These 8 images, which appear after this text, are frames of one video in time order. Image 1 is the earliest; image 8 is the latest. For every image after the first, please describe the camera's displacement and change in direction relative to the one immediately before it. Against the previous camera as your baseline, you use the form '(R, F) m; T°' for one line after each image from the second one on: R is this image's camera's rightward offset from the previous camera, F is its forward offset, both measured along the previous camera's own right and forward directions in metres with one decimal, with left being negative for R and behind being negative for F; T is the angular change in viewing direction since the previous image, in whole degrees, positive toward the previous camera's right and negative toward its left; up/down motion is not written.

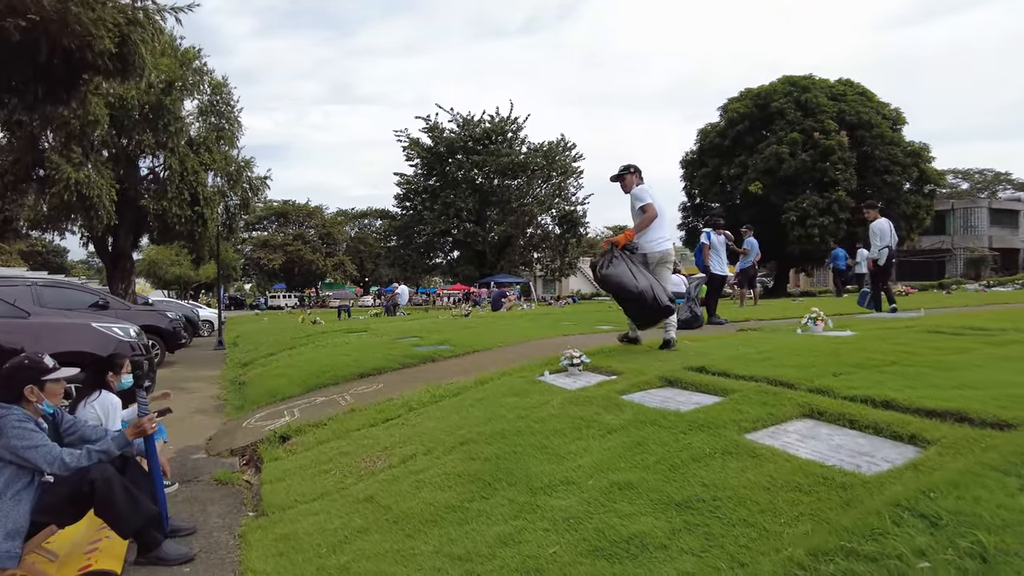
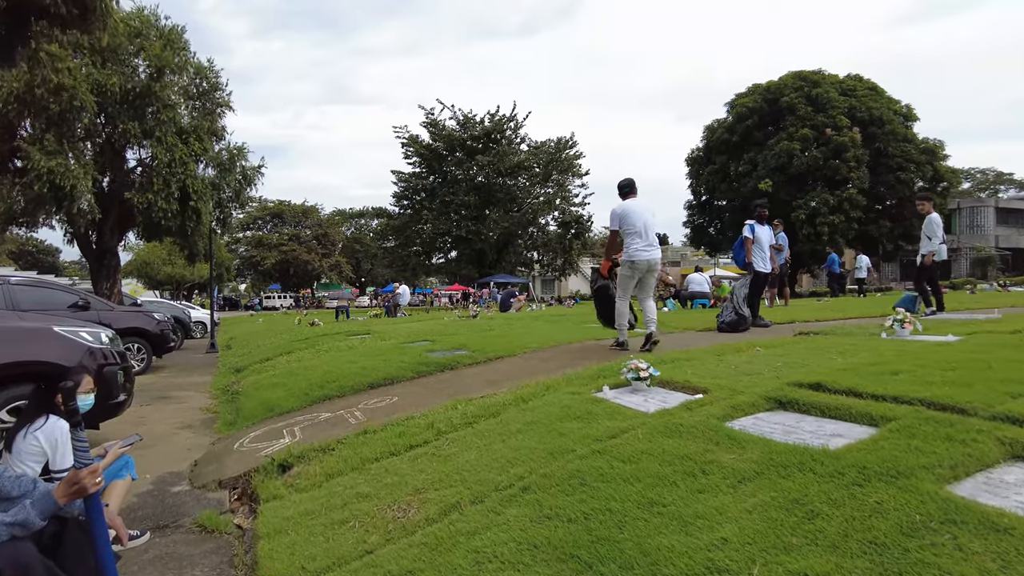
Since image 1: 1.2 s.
(-0.4, +1.0) m; 0°
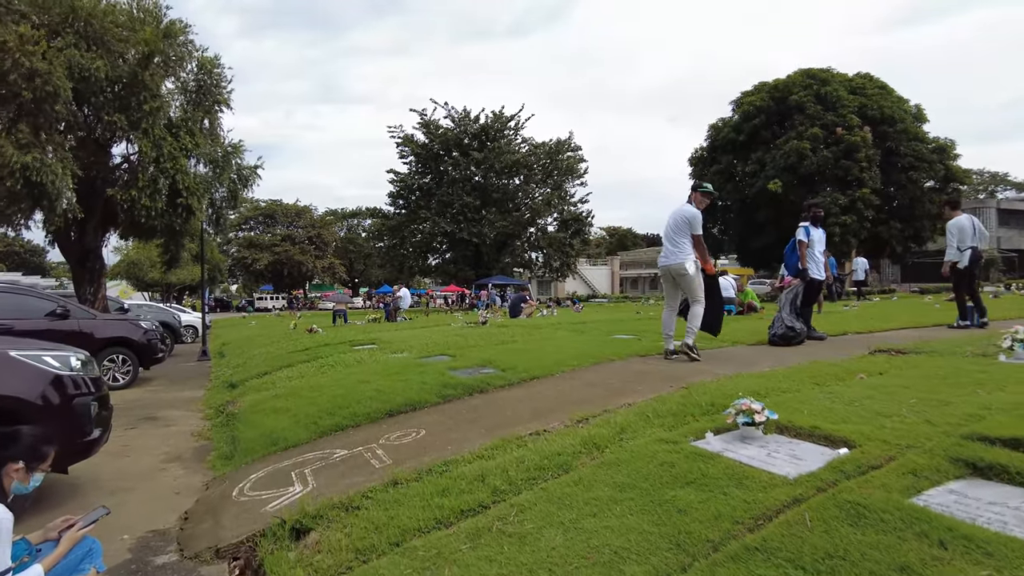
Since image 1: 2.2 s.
(-0.5, +1.0) m; +1°
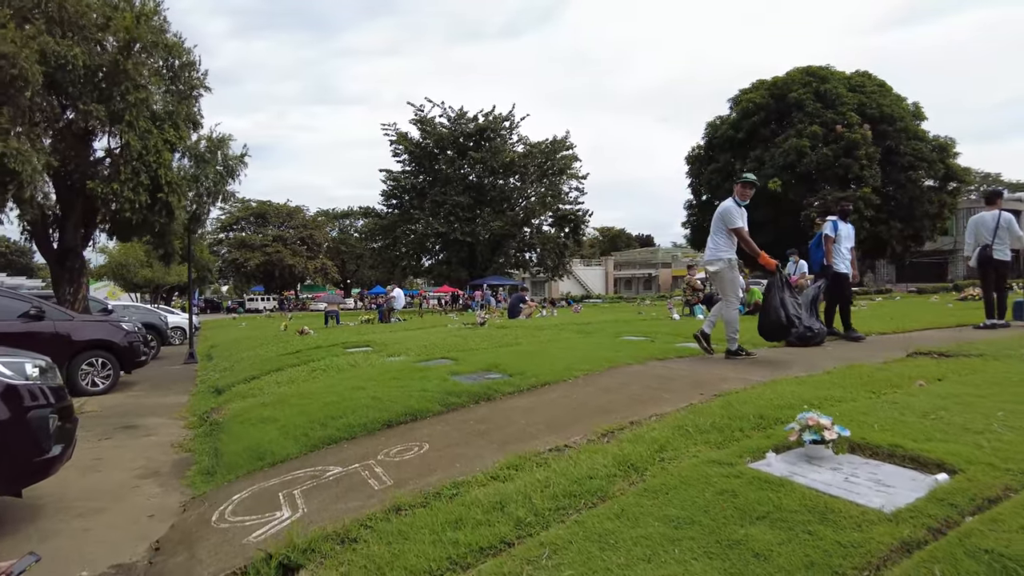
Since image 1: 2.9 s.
(-0.2, +0.6) m; +1°
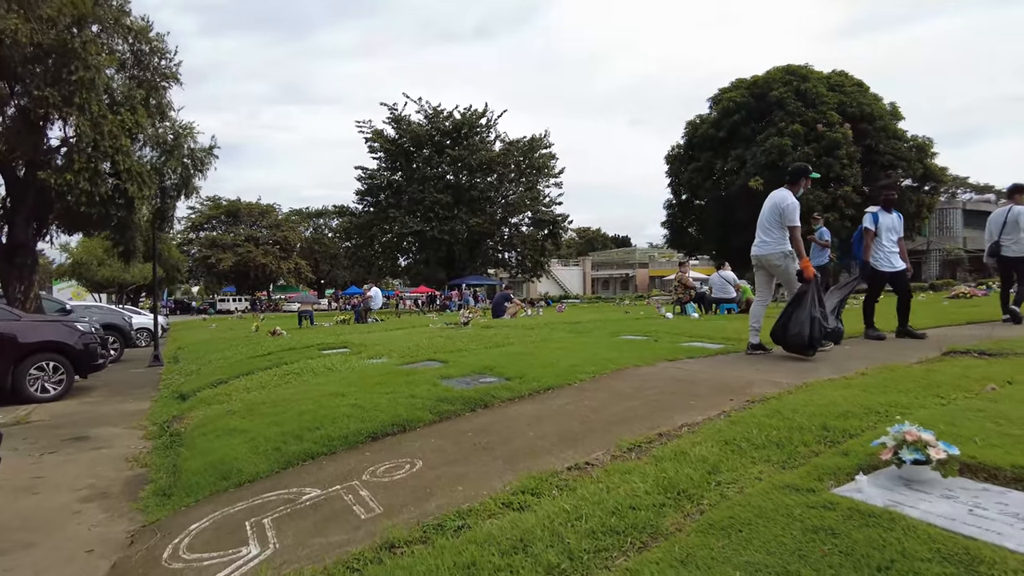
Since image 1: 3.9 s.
(-0.2, +0.7) m; +2°
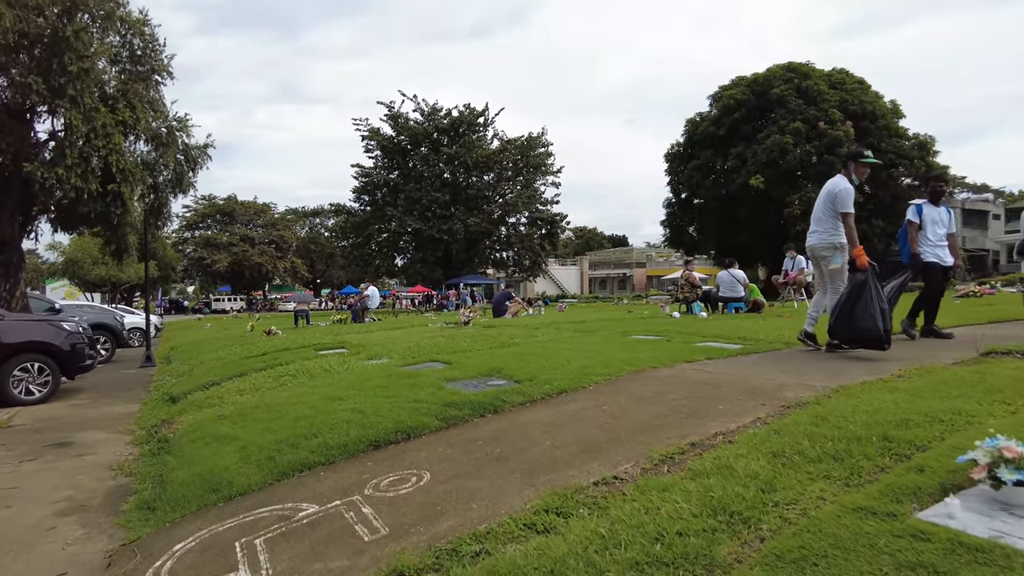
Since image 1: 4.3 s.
(-0.1, +0.4) m; 0°
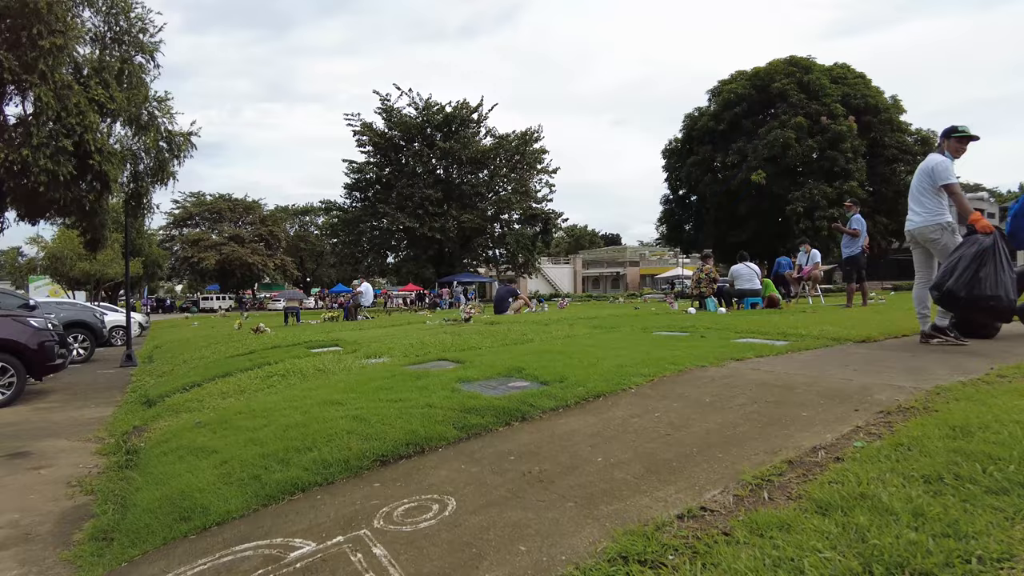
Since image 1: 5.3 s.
(-0.3, +0.8) m; +1°
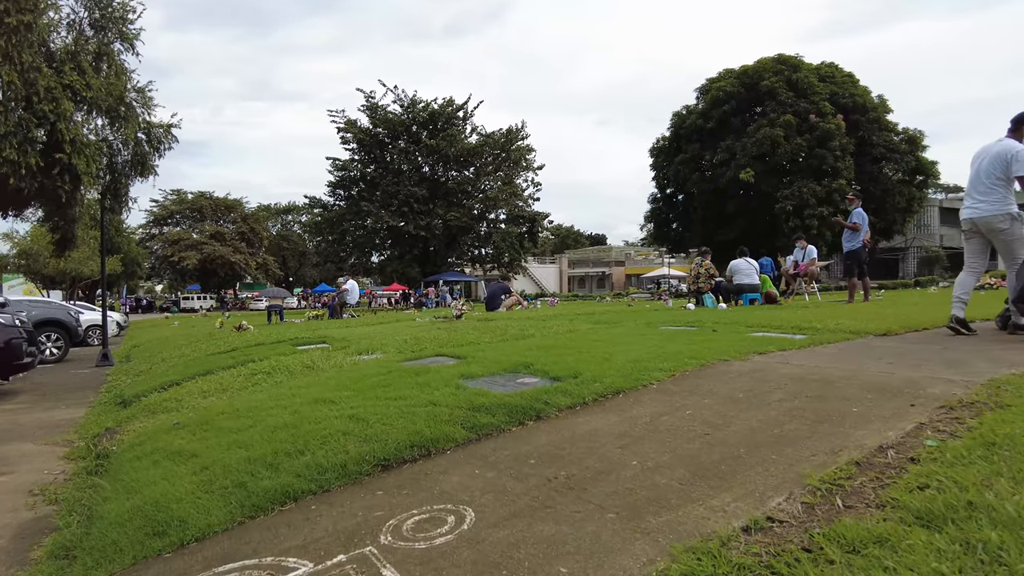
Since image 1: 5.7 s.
(-0.2, +0.4) m; +1°
